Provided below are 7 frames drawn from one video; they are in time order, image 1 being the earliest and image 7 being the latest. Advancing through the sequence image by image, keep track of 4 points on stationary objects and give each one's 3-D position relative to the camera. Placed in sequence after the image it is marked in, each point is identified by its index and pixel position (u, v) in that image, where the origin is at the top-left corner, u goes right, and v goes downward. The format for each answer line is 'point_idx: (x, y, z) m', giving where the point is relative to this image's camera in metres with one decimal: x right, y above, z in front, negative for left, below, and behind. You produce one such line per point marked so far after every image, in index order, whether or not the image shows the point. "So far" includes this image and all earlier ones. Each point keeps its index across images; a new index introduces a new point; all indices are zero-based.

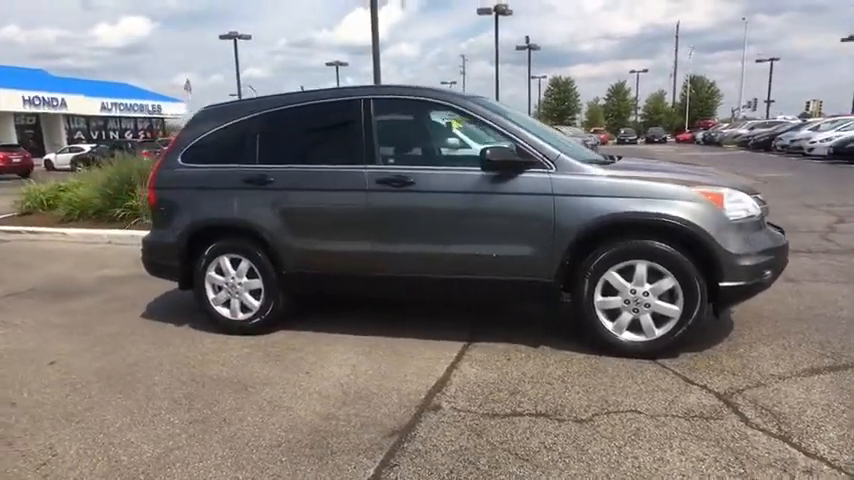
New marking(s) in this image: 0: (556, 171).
0: (+1.1, +0.6, +4.5) m
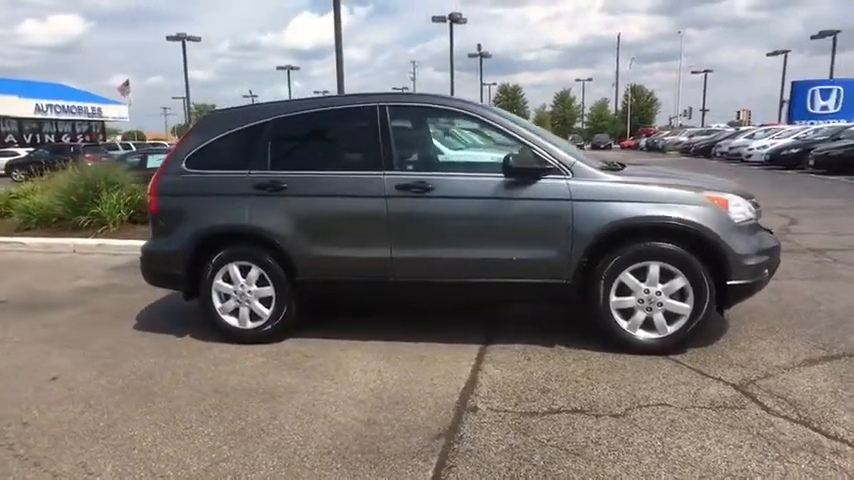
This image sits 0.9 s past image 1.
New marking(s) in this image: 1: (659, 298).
0: (+1.2, +0.5, +4.7) m
1: (+1.9, -0.5, +4.6) m
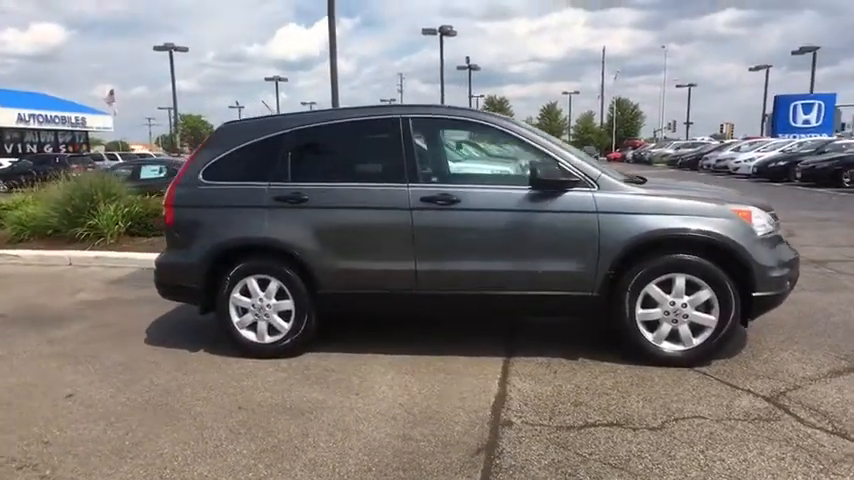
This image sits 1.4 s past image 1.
0: (+1.5, +0.4, +4.7) m
1: (+2.2, -0.6, +4.6) m
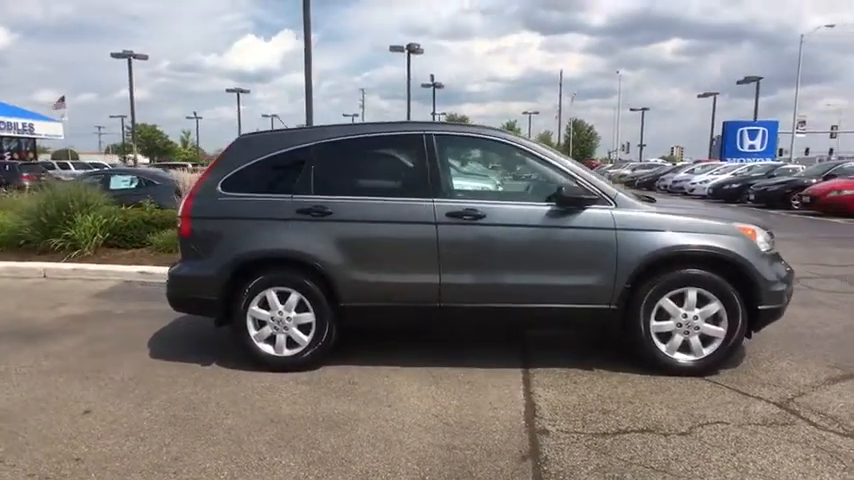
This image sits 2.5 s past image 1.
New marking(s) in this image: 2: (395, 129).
0: (+1.7, +0.3, +4.9) m
1: (+2.4, -0.7, +4.9) m
2: (-0.3, +1.1, +5.3) m
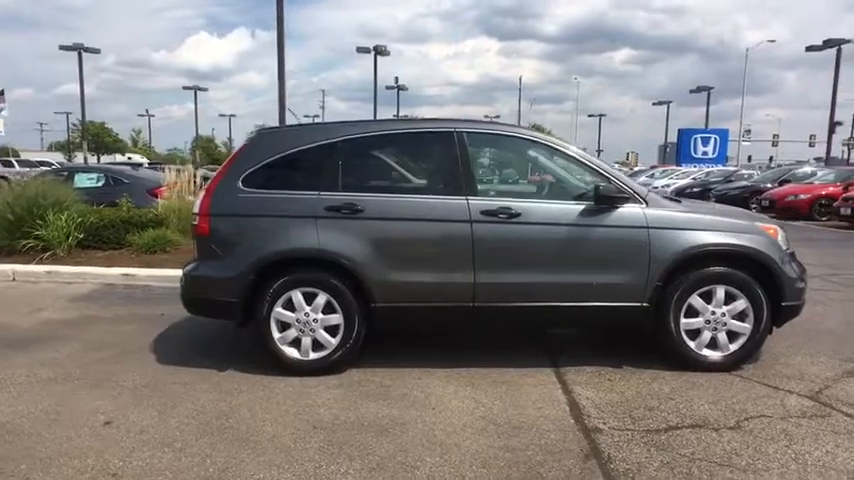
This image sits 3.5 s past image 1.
0: (+2.0, +0.3, +5.0) m
1: (+2.7, -0.7, +5.0) m
2: (0.0, +1.1, +5.2) m
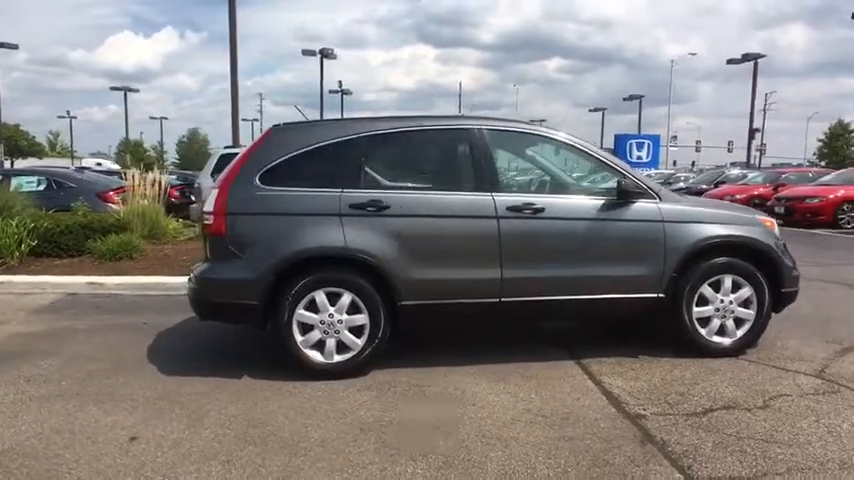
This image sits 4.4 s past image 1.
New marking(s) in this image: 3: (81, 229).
0: (+2.2, +0.4, +5.2) m
1: (+2.9, -0.6, +5.3) m
2: (+0.2, +1.1, +5.1) m
3: (-5.8, +0.2, +9.2) m
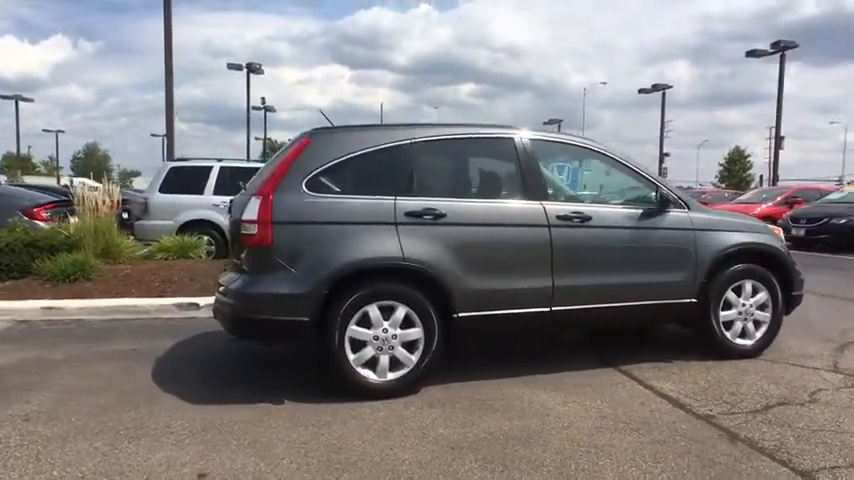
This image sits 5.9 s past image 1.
0: (+2.6, +0.3, +5.4) m
1: (+3.3, -0.7, +5.6) m
2: (+0.6, +1.0, +5.1) m
3: (-5.9, -0.1, +8.1) m
